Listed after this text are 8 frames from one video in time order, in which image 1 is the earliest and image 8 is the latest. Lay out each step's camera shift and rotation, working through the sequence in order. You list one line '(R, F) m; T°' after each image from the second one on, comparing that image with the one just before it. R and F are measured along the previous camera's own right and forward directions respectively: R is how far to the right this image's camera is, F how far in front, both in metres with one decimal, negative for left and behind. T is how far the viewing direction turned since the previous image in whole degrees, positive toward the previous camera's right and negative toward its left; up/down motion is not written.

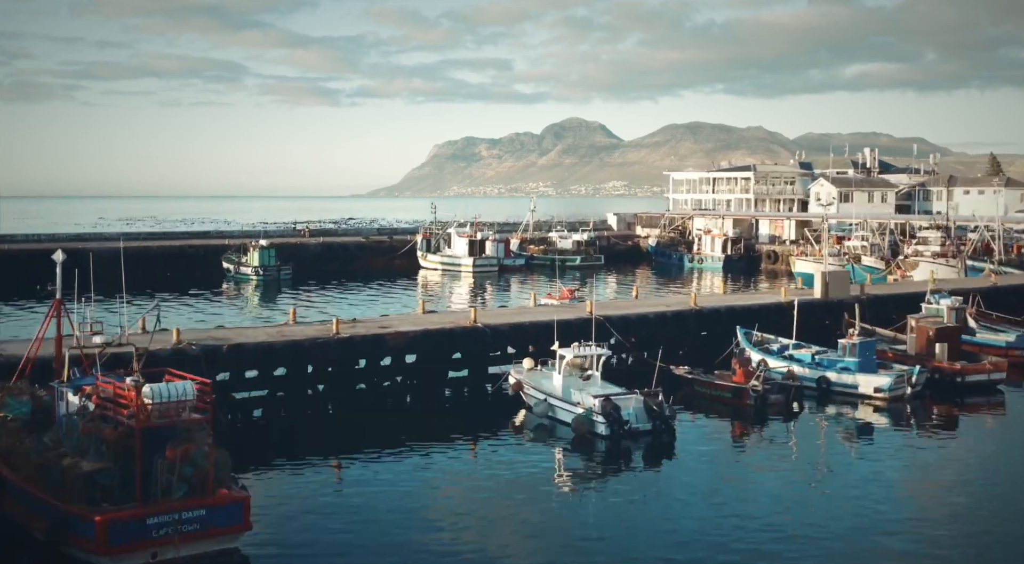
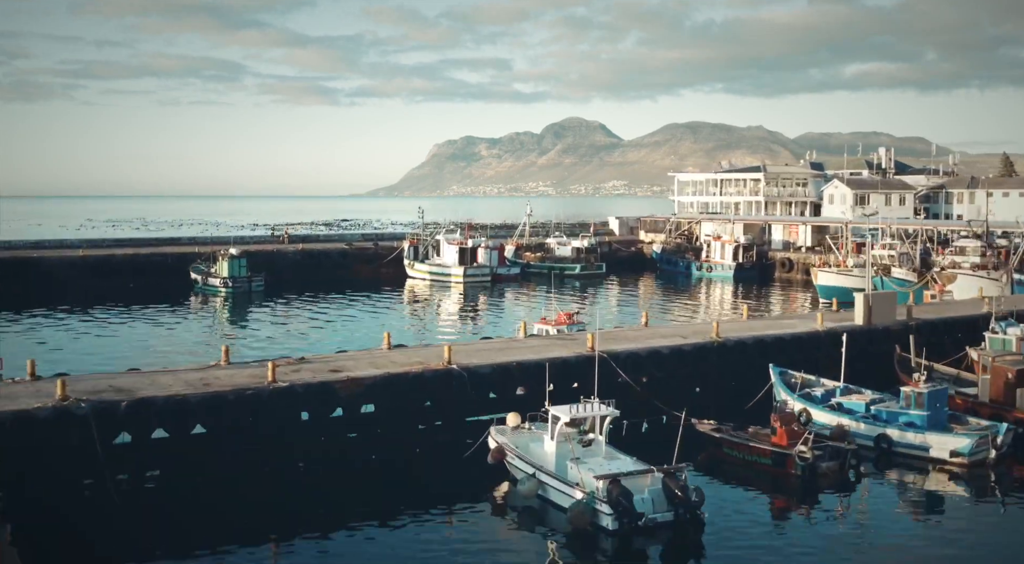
(+0.4, +4.6) m; 0°
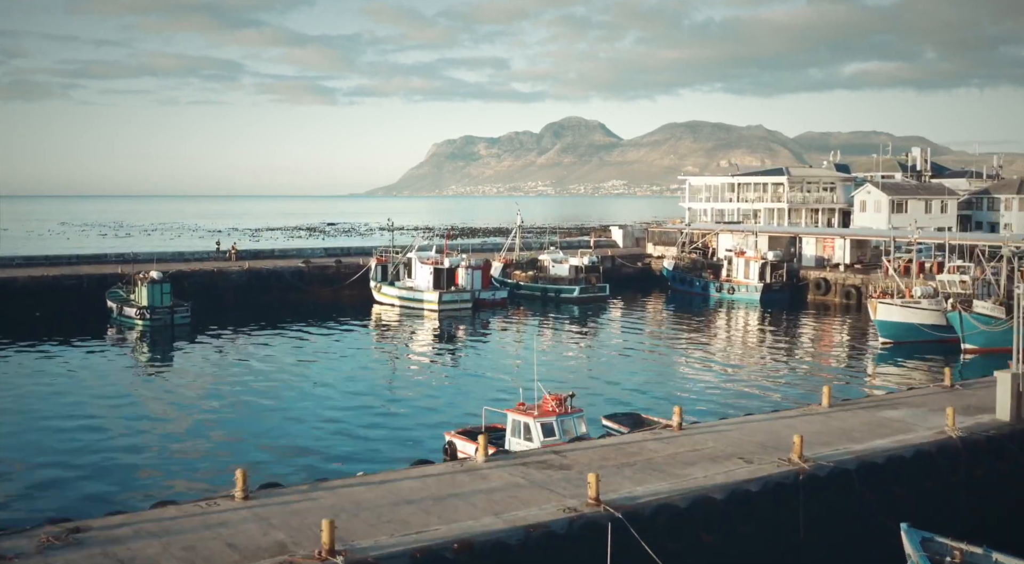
(+0.8, +9.1) m; 0°
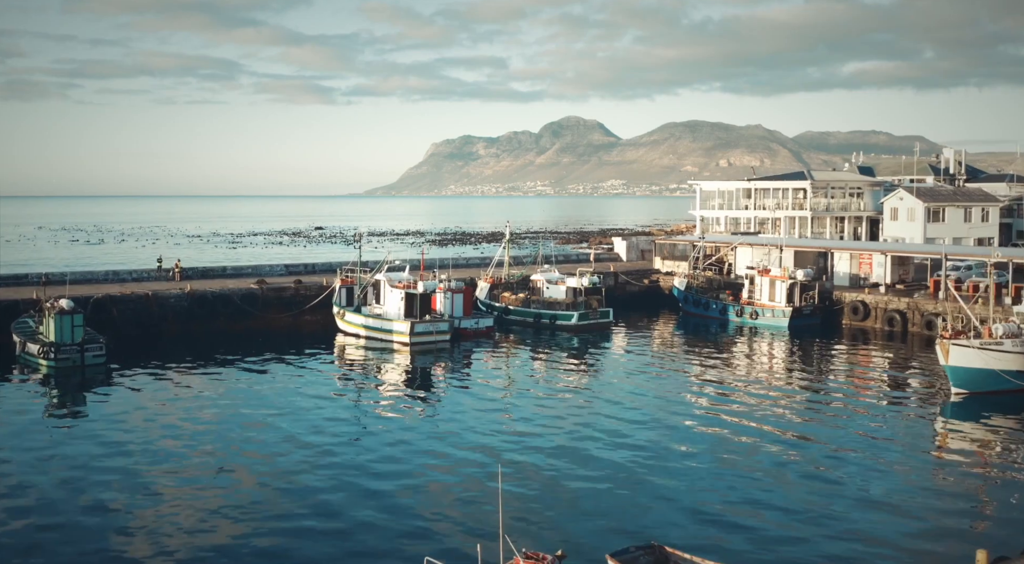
(+0.6, +7.1) m; 0°
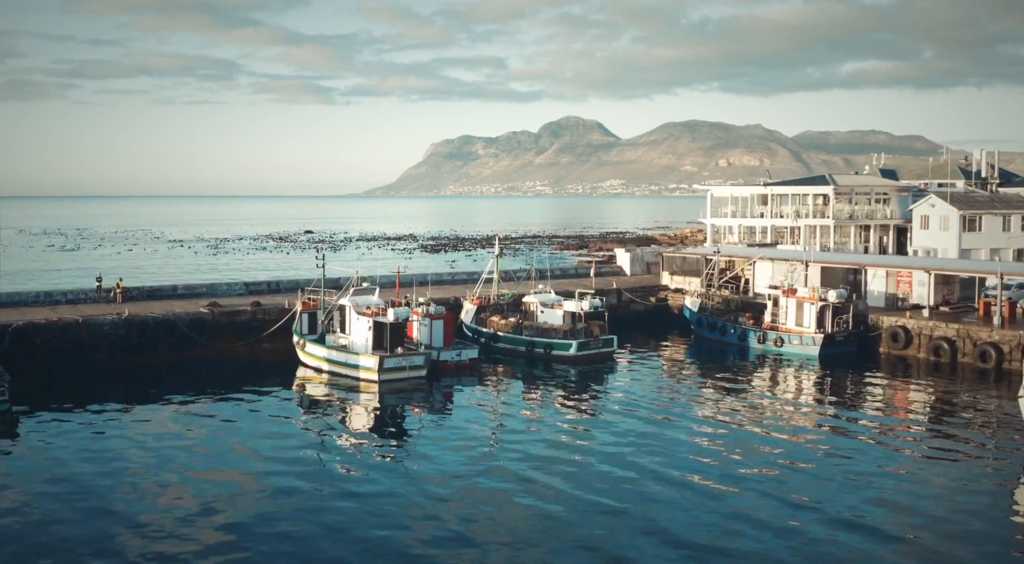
(+0.4, +5.6) m; 0°
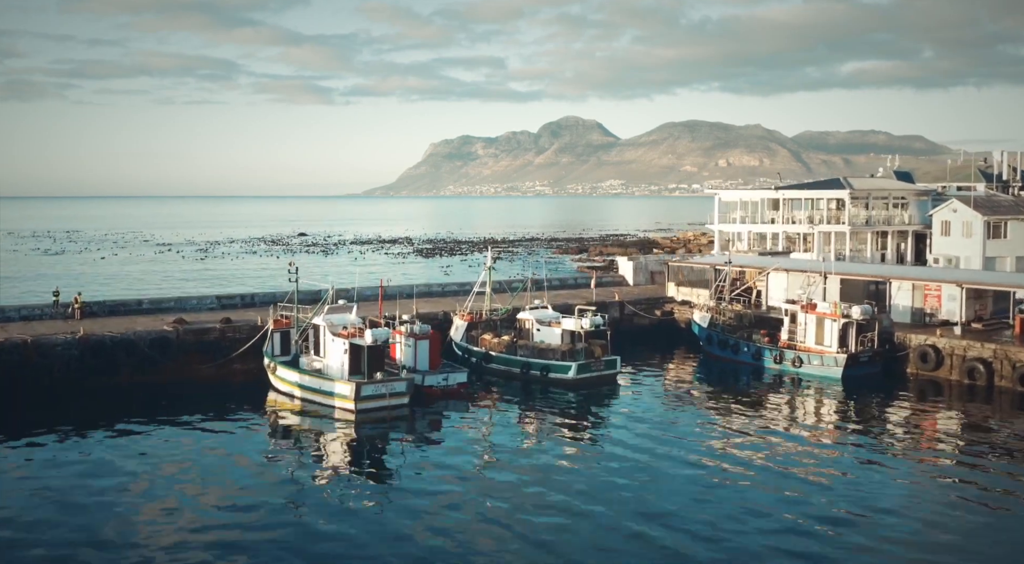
(+0.2, +3.3) m; 0°
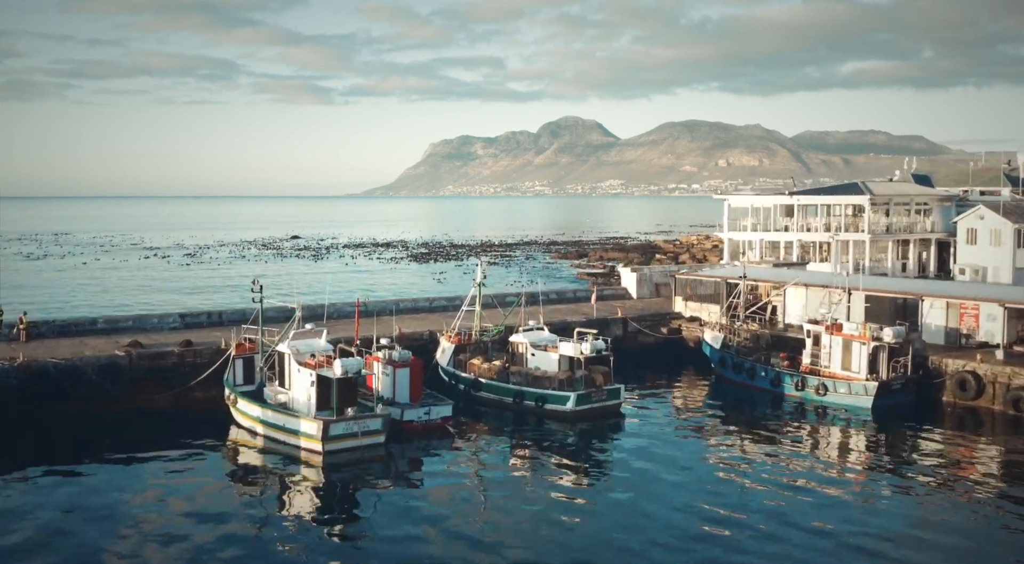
(+0.3, +3.6) m; 0°
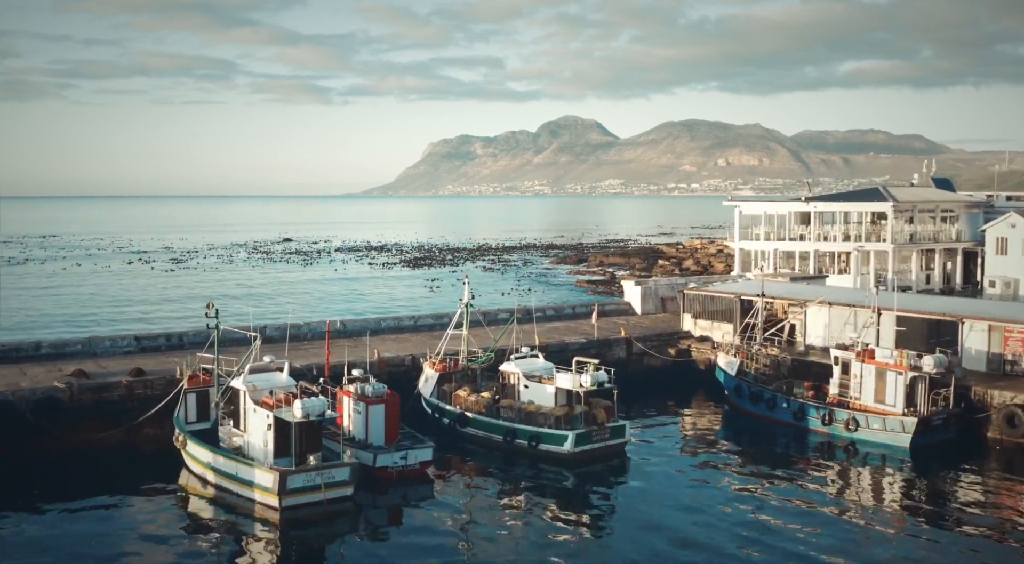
(+0.3, +3.6) m; 0°
